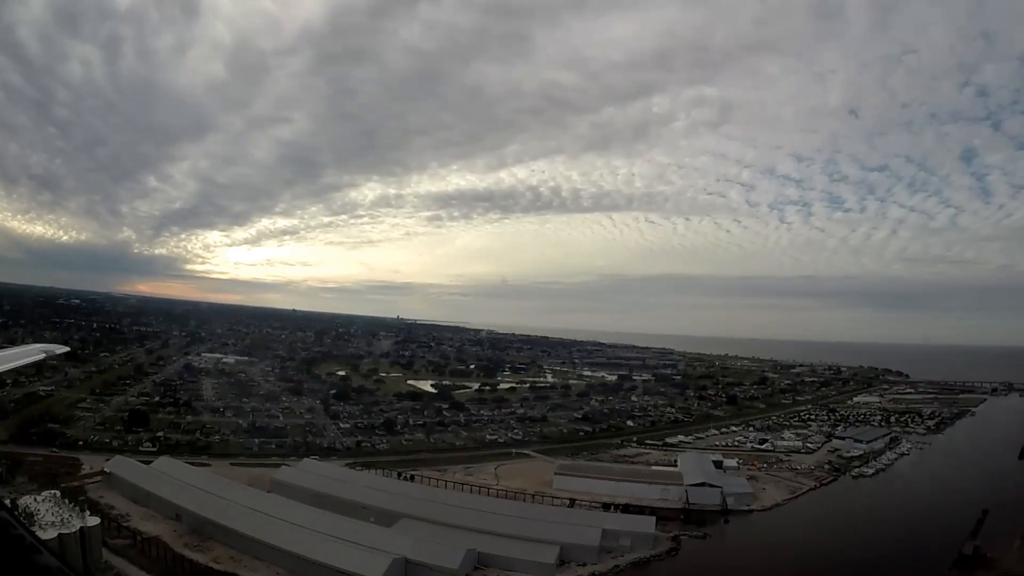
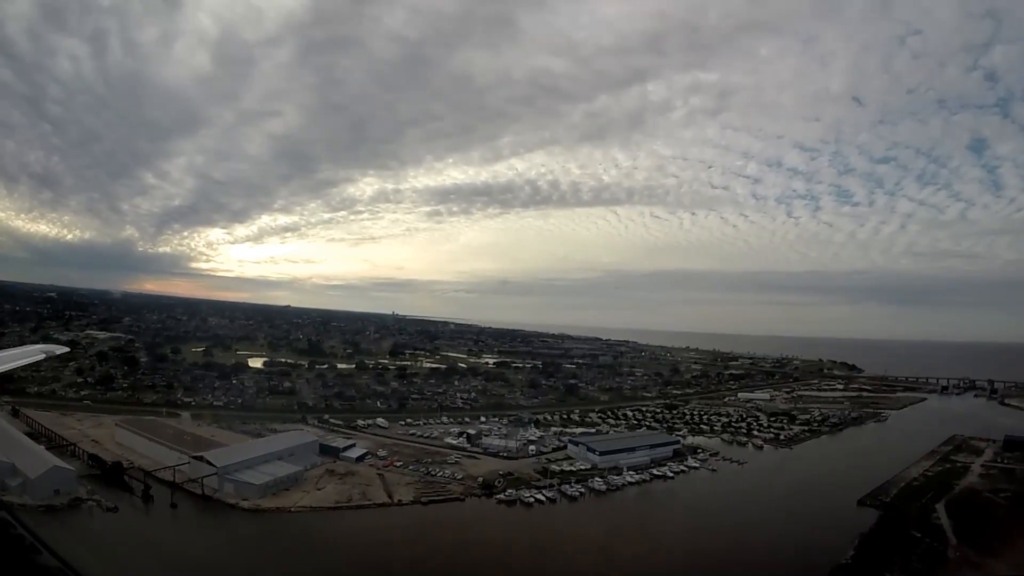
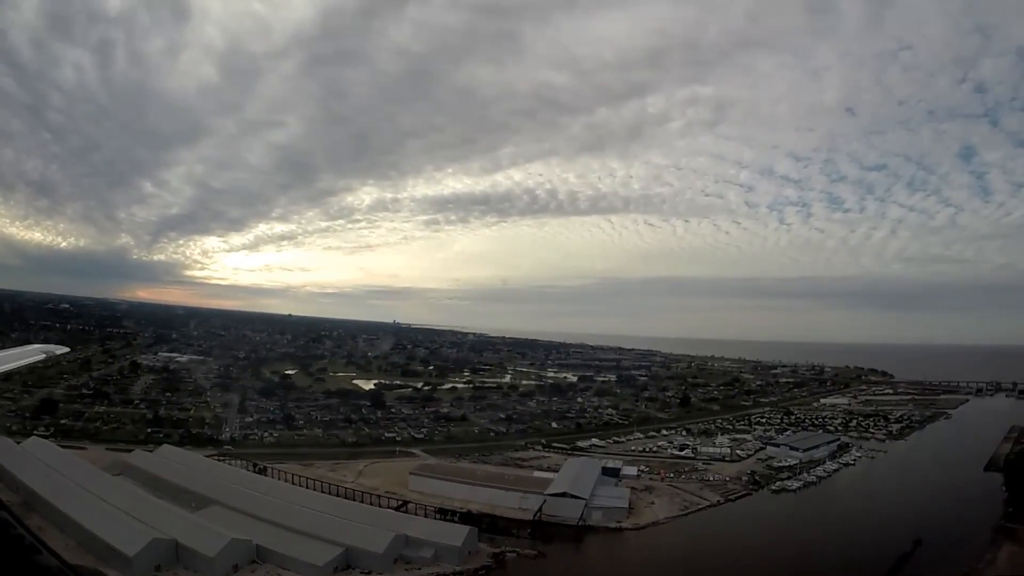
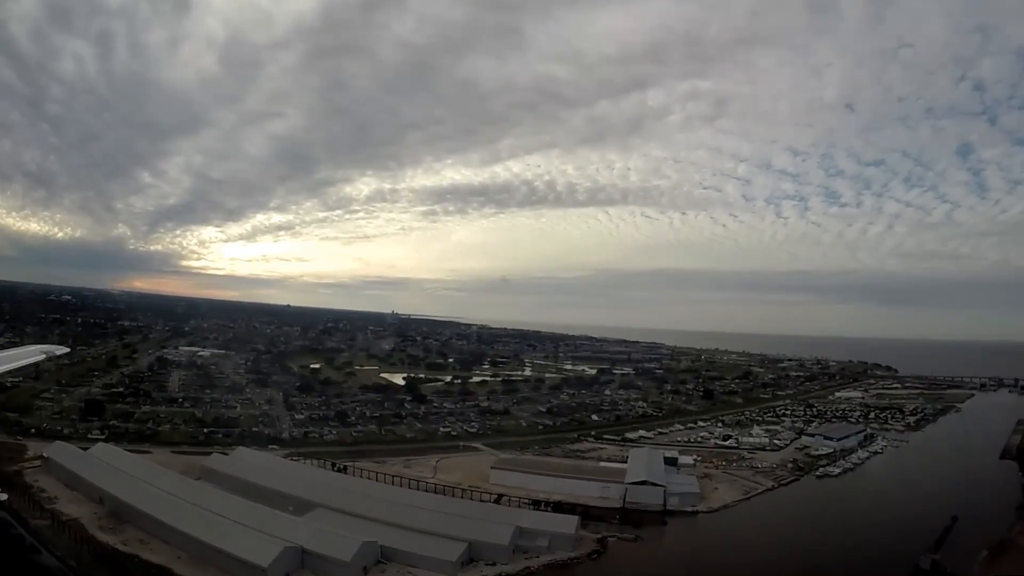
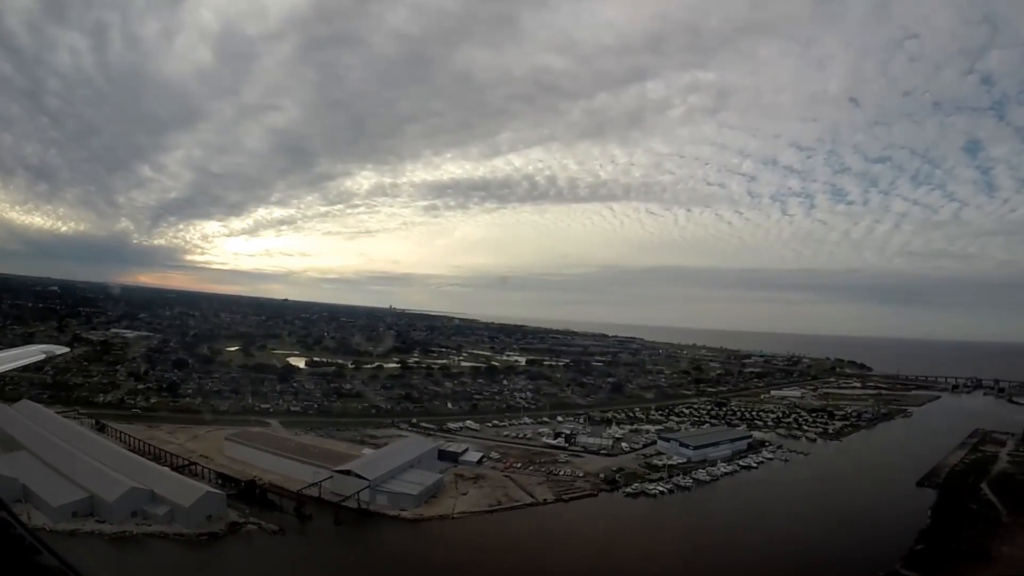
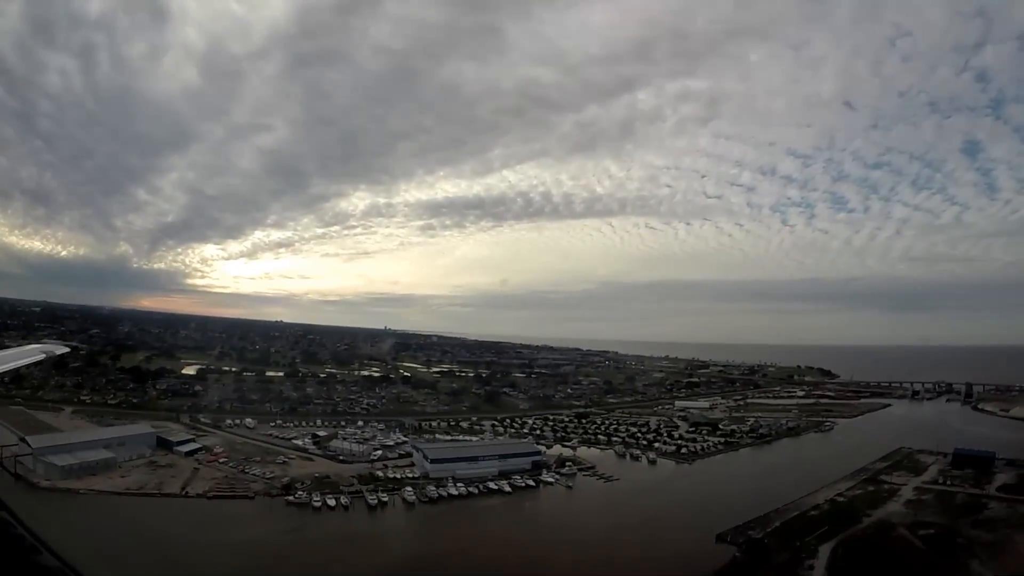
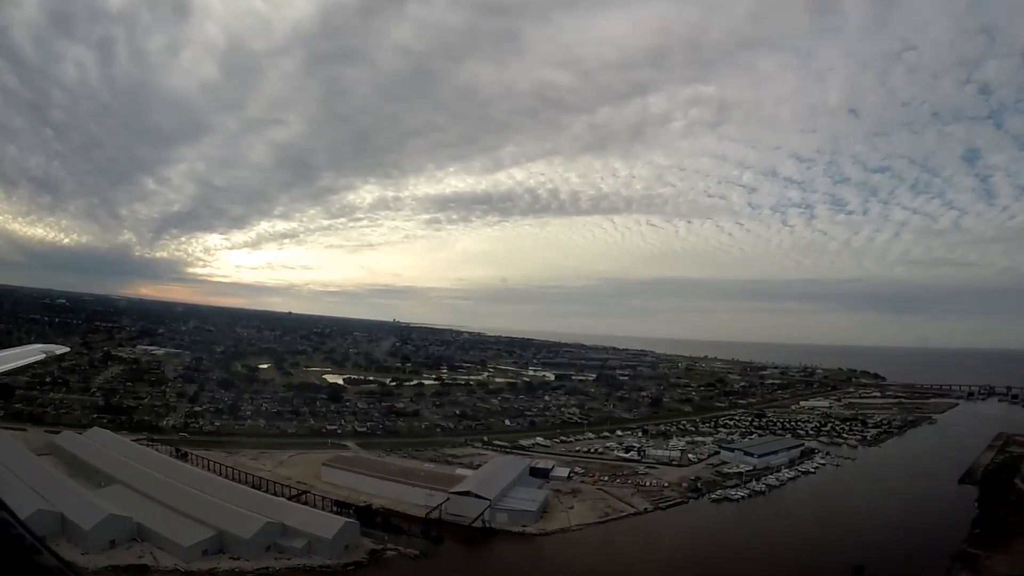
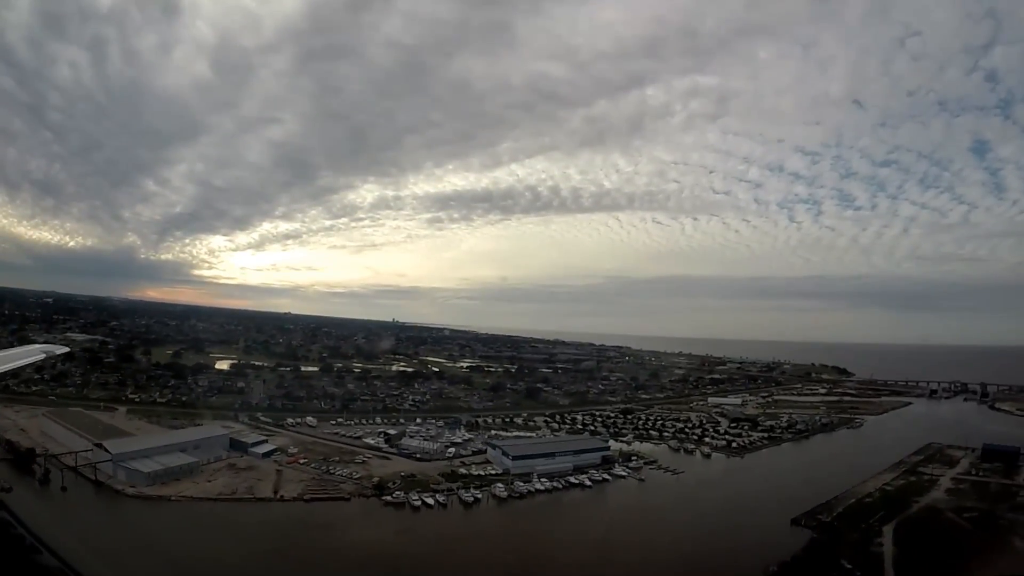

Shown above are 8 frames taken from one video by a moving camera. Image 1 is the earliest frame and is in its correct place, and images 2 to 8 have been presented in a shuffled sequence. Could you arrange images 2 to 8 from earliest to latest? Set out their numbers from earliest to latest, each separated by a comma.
4, 3, 7, 5, 2, 8, 6
